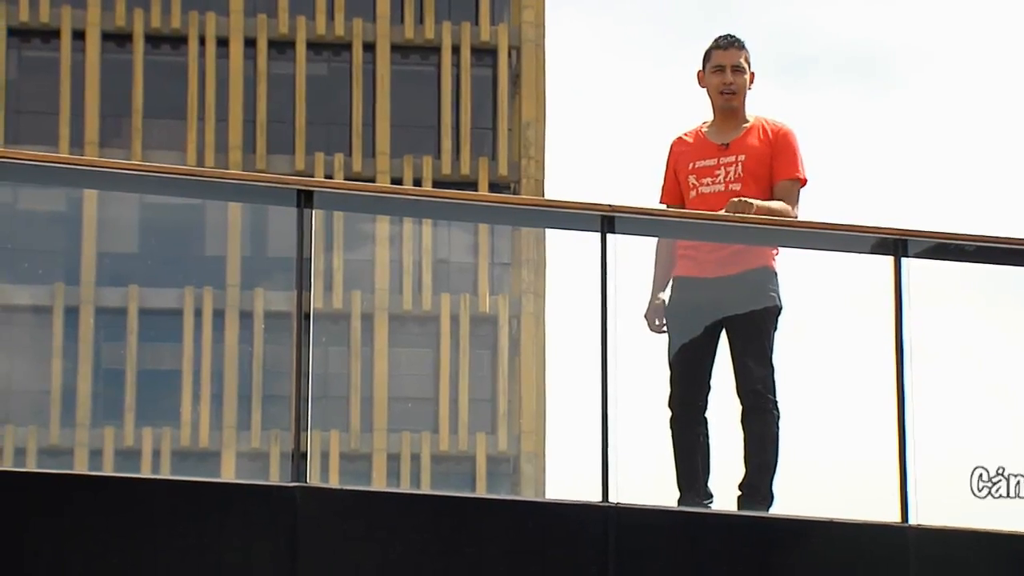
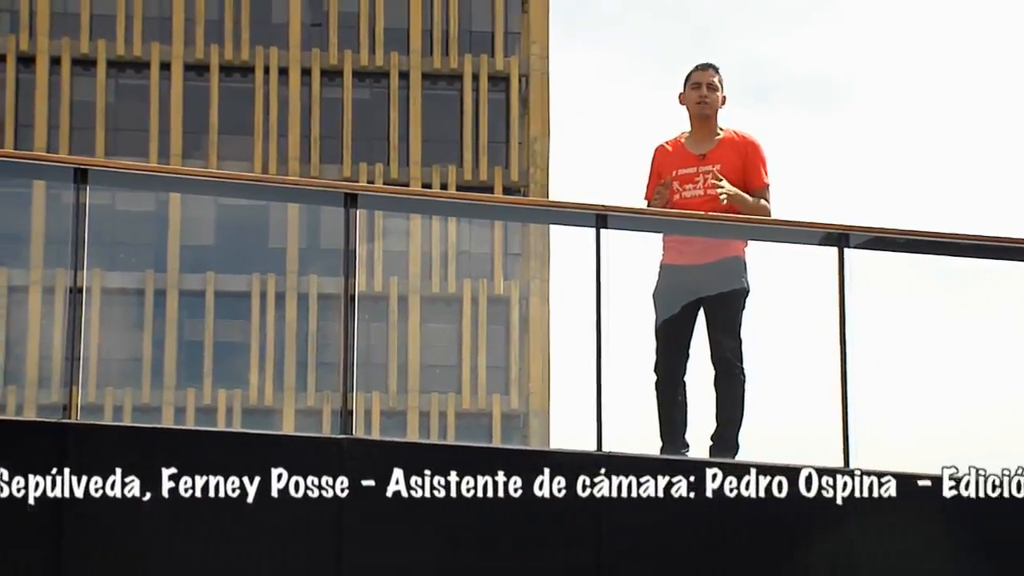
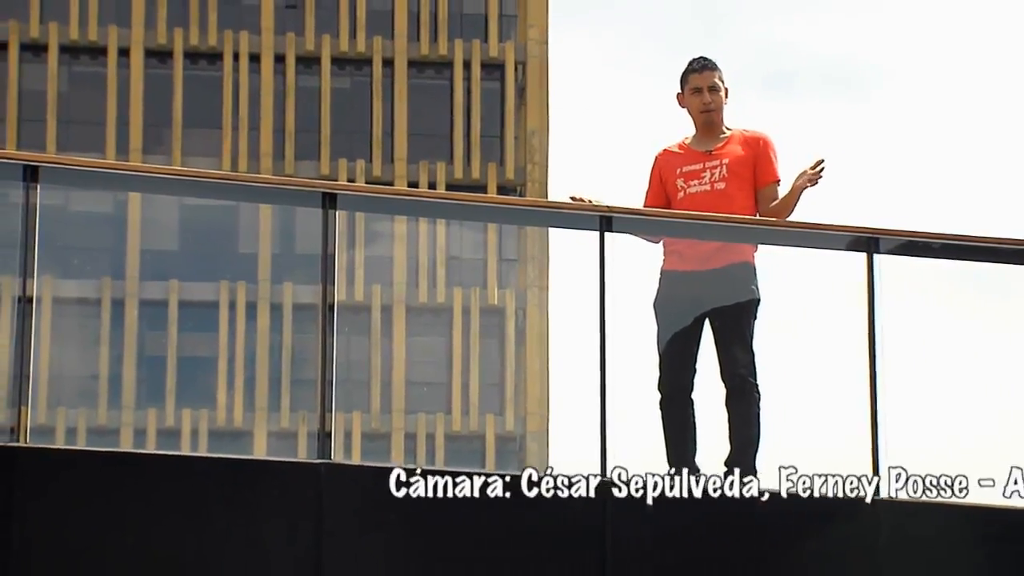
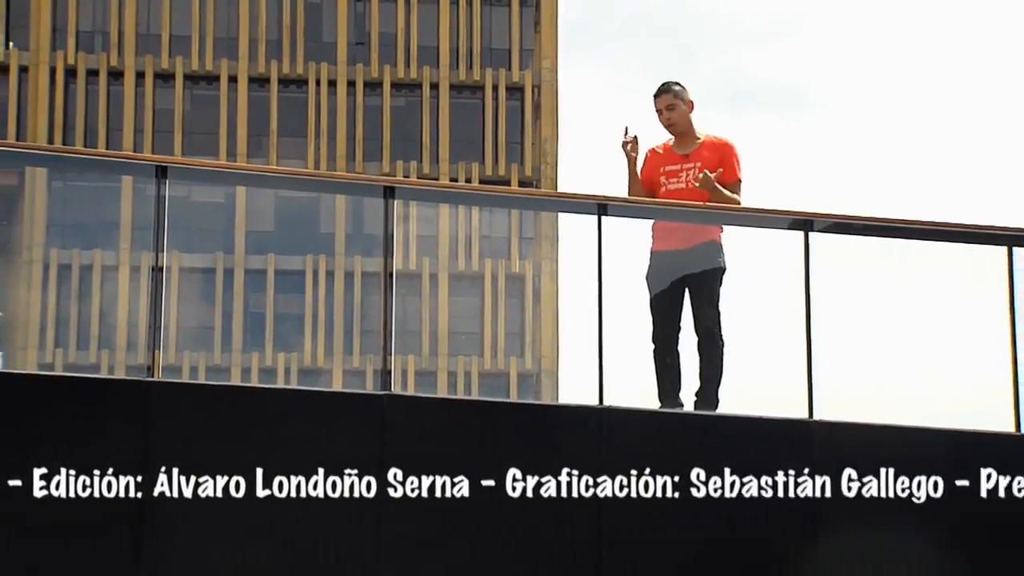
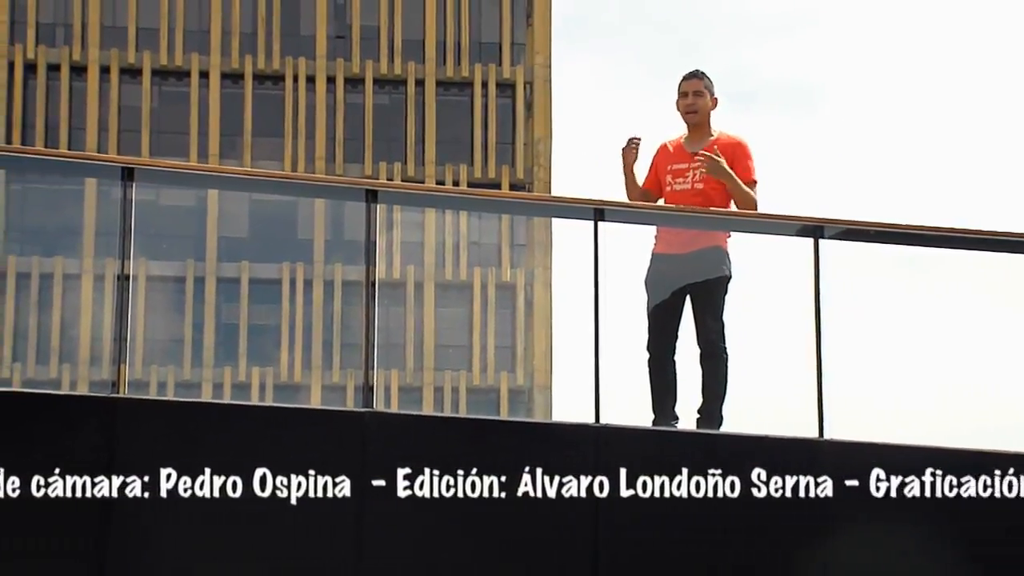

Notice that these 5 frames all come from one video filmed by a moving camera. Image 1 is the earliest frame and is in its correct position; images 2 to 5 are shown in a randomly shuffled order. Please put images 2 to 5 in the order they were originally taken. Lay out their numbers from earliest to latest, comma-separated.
3, 2, 5, 4
